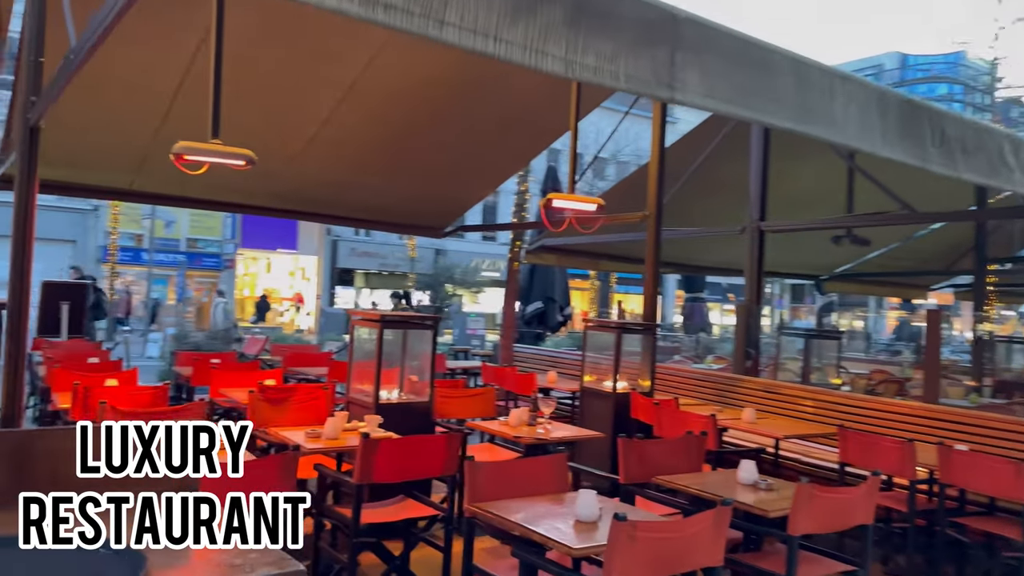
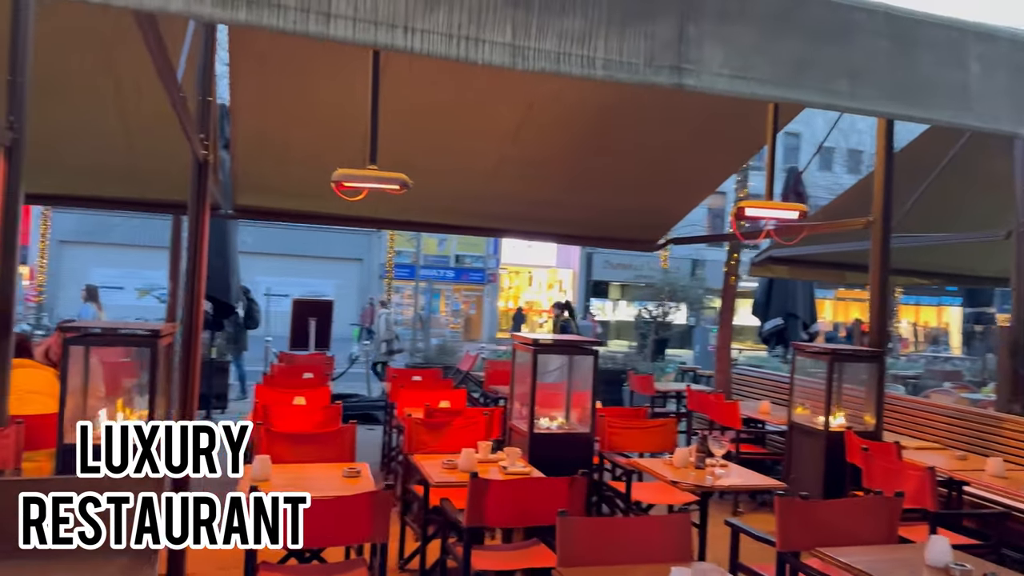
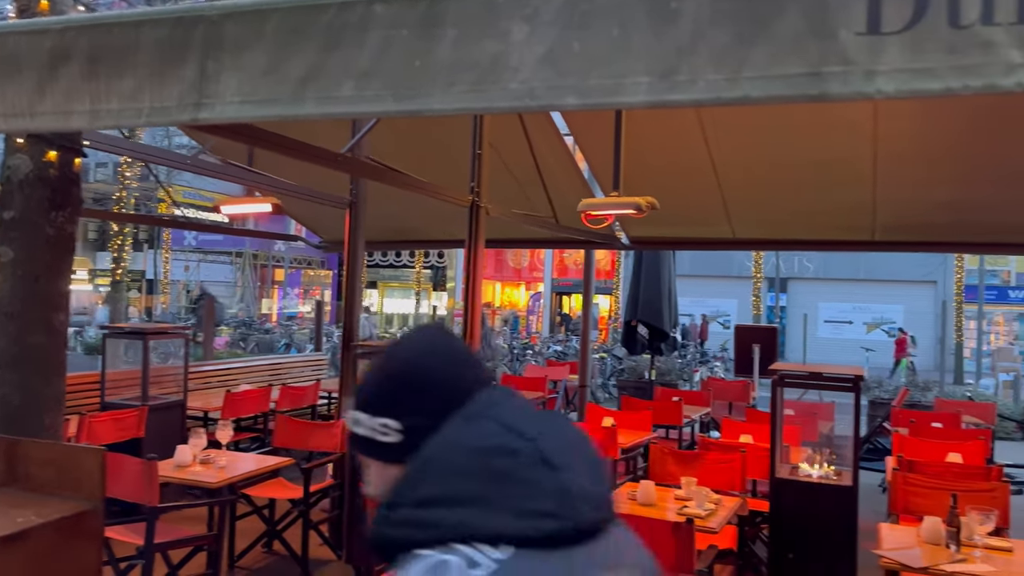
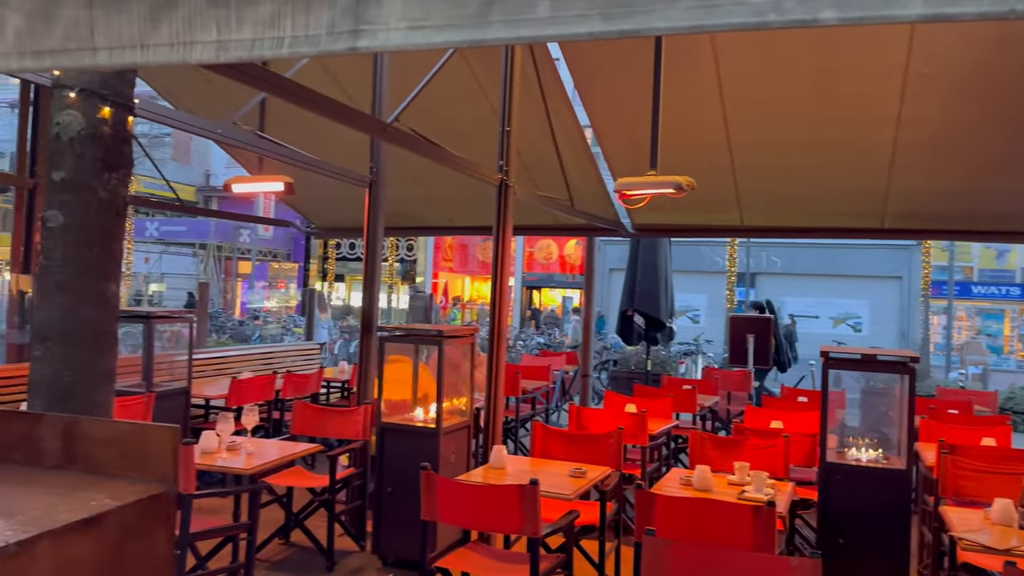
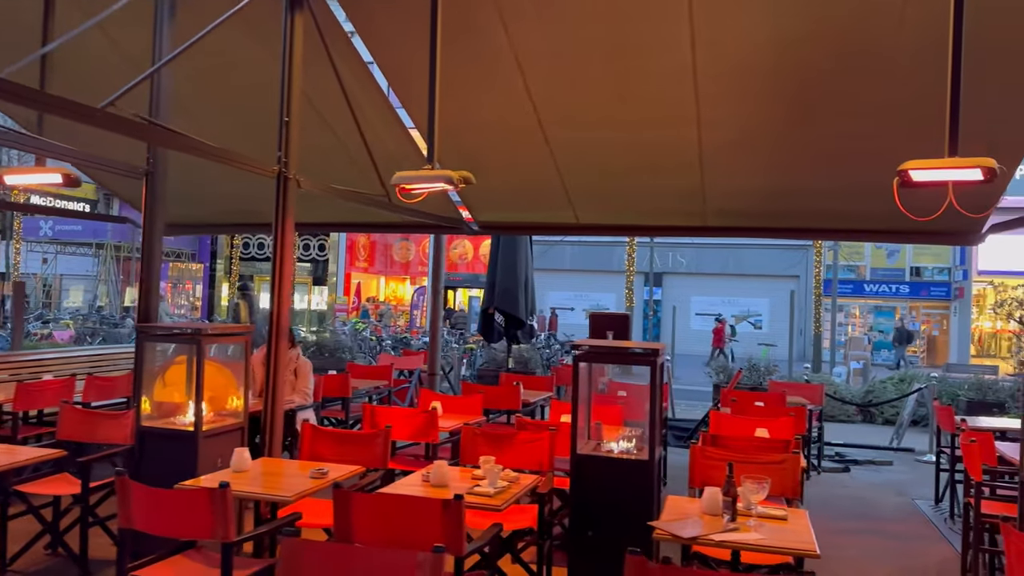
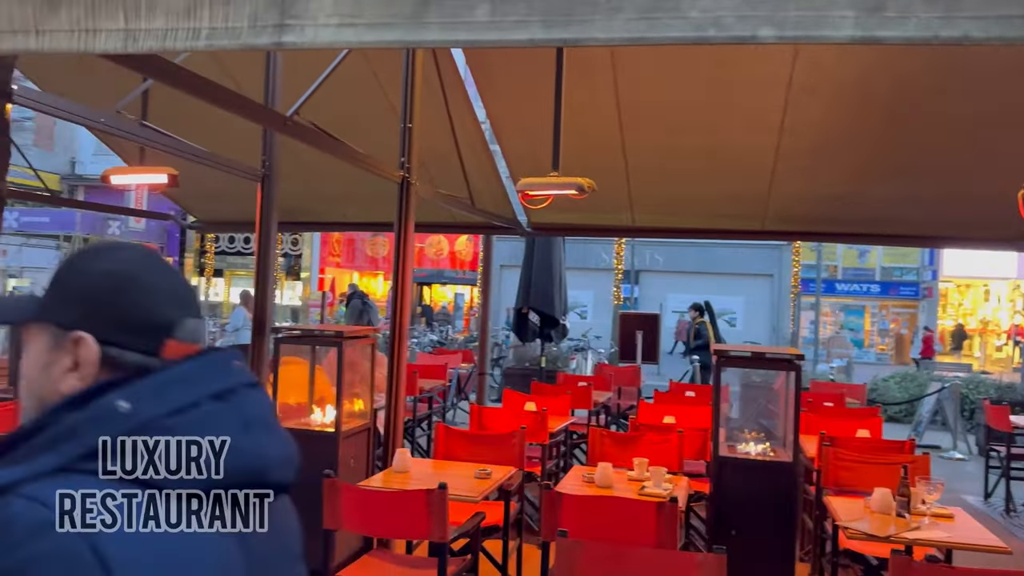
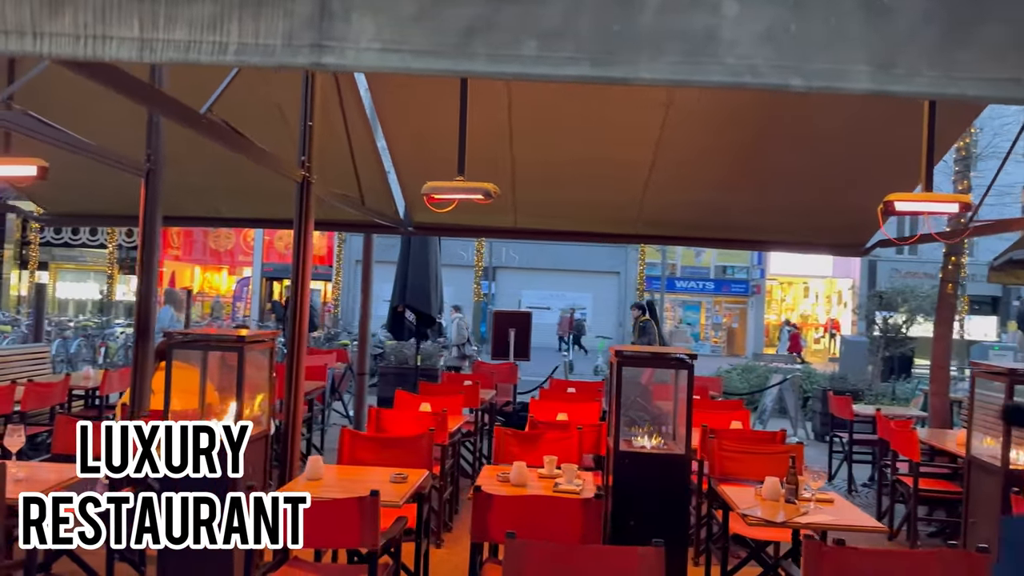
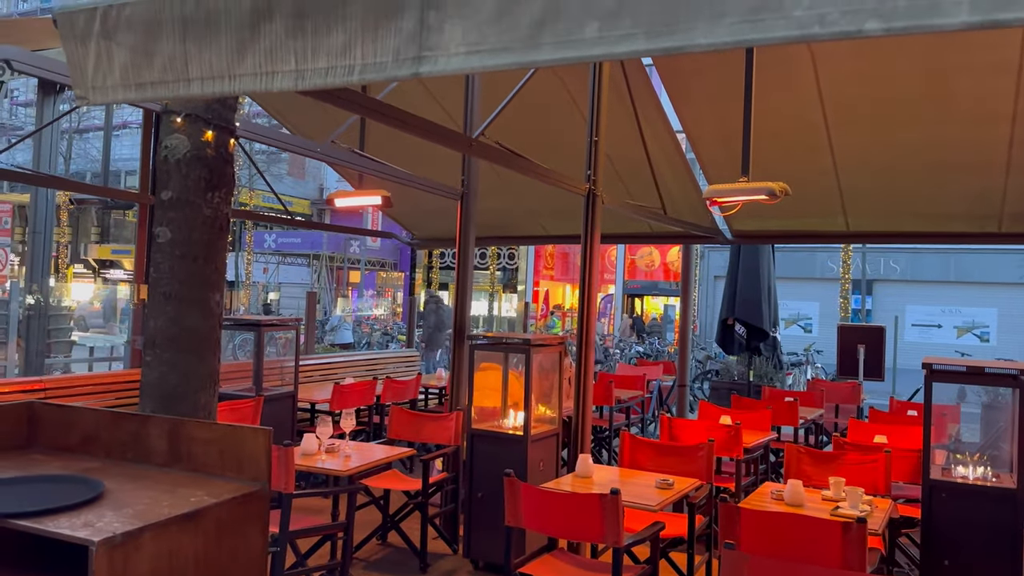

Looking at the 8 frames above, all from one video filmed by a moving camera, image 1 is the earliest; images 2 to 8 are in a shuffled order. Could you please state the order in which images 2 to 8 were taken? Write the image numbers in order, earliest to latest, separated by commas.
2, 7, 6, 4, 8, 3, 5
